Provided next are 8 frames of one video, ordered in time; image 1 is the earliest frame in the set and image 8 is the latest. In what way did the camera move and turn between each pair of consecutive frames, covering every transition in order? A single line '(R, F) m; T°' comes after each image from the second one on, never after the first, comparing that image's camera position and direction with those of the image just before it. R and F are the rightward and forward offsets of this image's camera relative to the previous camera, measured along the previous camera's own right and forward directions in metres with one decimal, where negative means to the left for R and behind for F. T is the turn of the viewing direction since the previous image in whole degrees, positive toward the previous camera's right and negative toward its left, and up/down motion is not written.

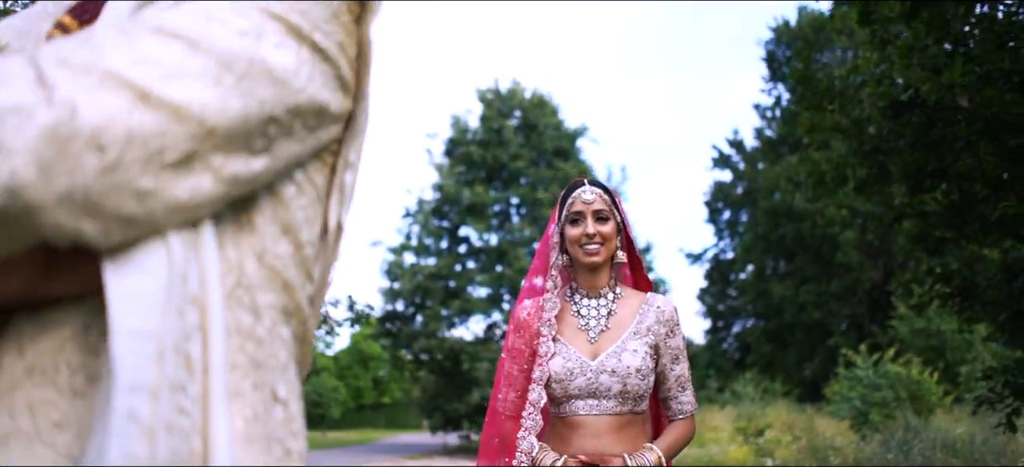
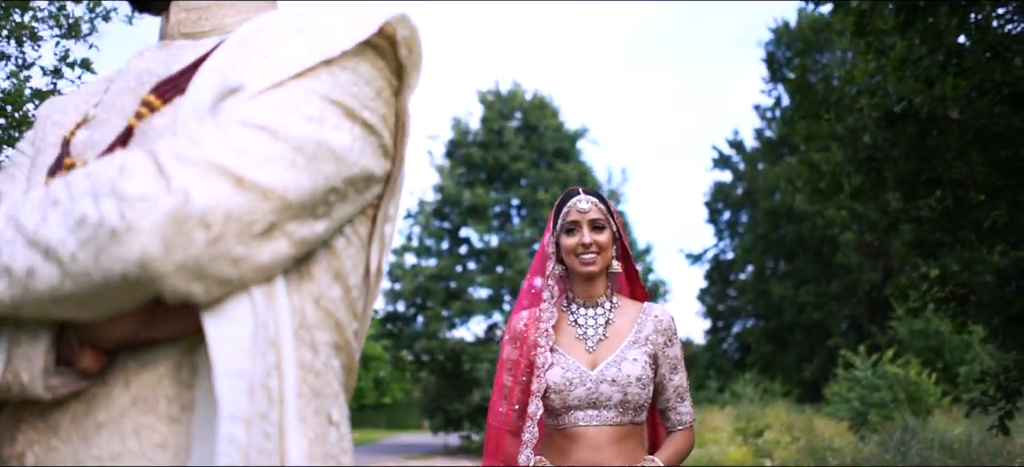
(0.0, -0.2) m; 0°
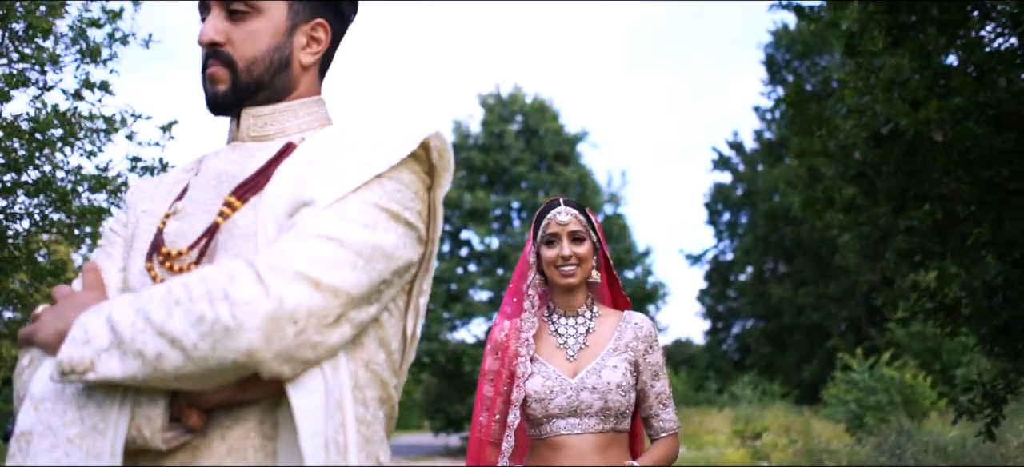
(0.0, -0.3) m; 0°
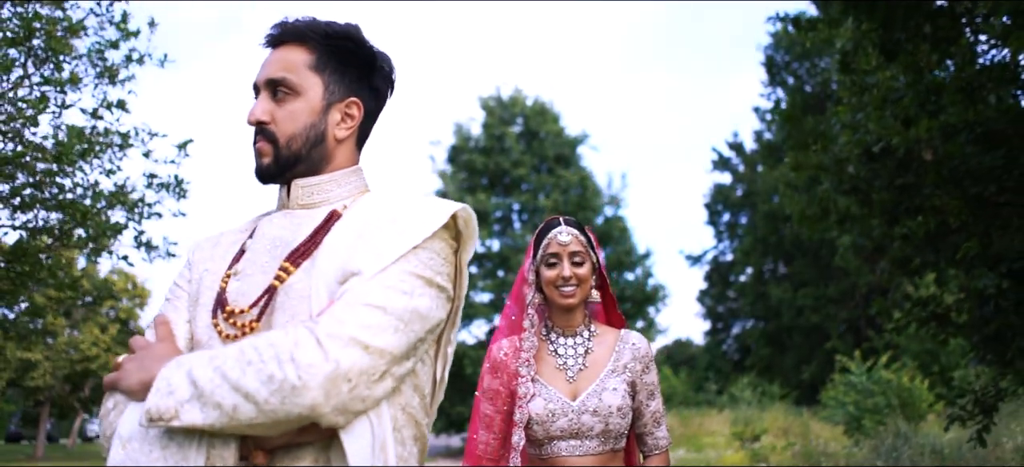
(0.0, -0.2) m; 0°
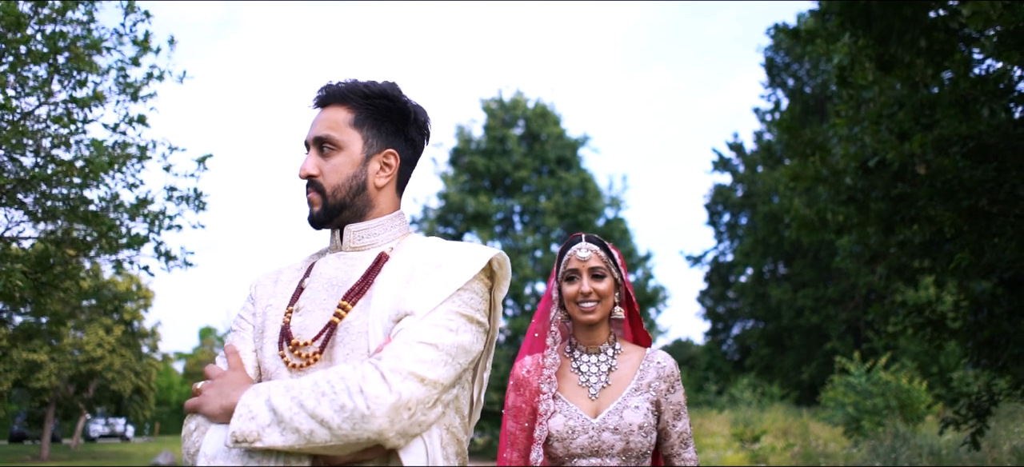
(-0.1, -0.2) m; 0°
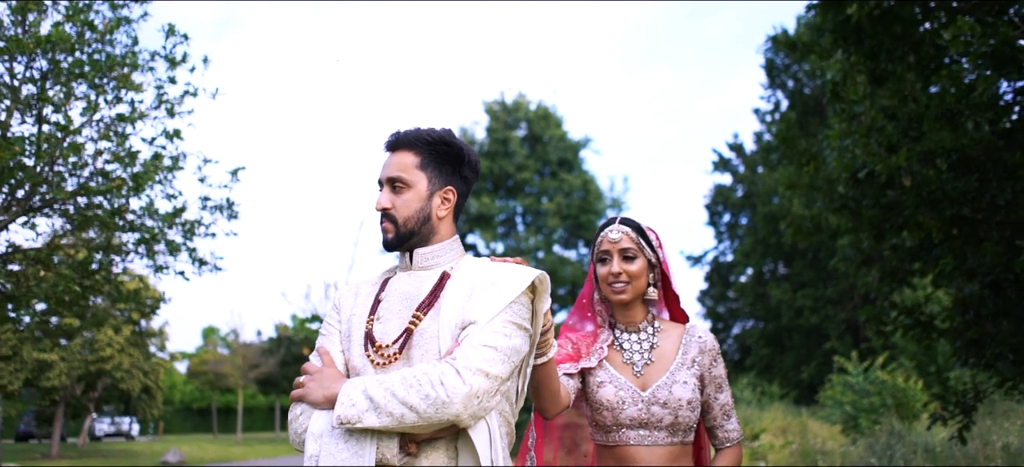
(-0.1, -0.5) m; 0°
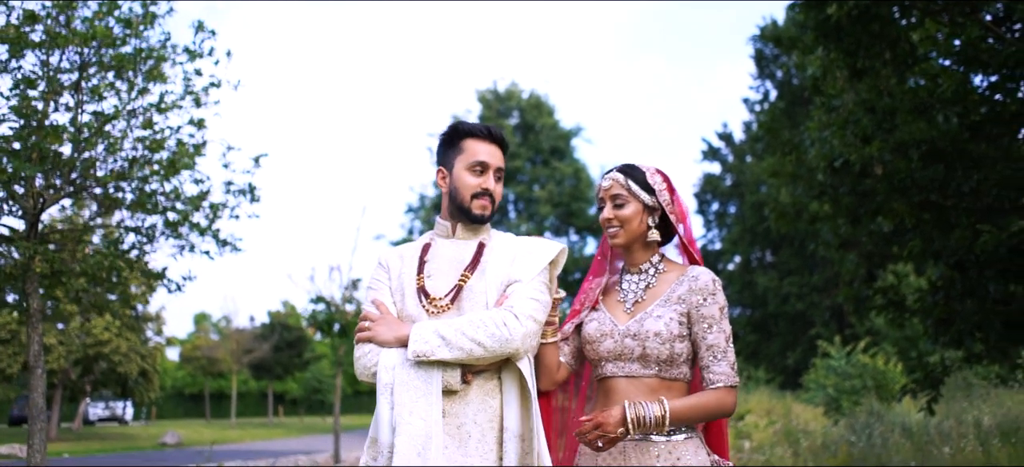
(-0.1, -0.6) m; +1°
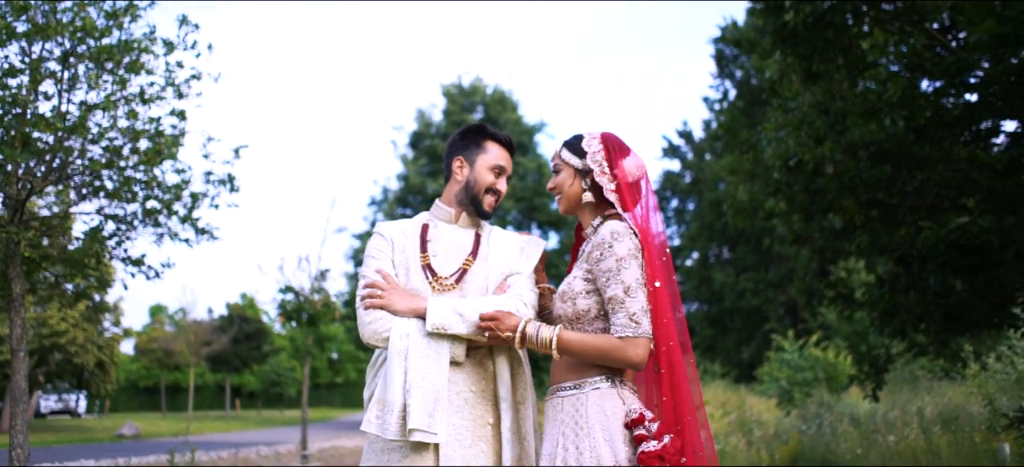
(-0.1, -0.4) m; +2°
